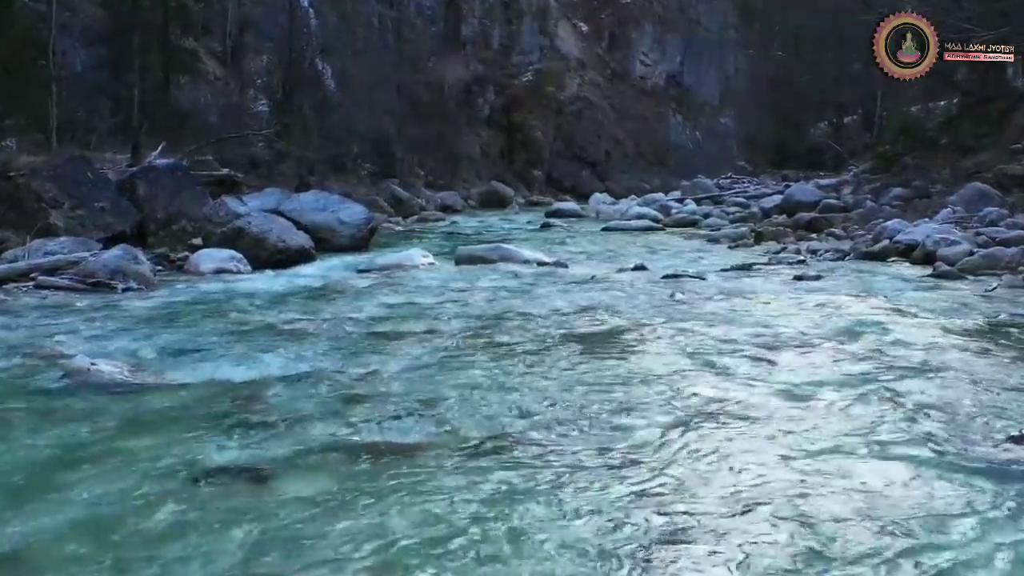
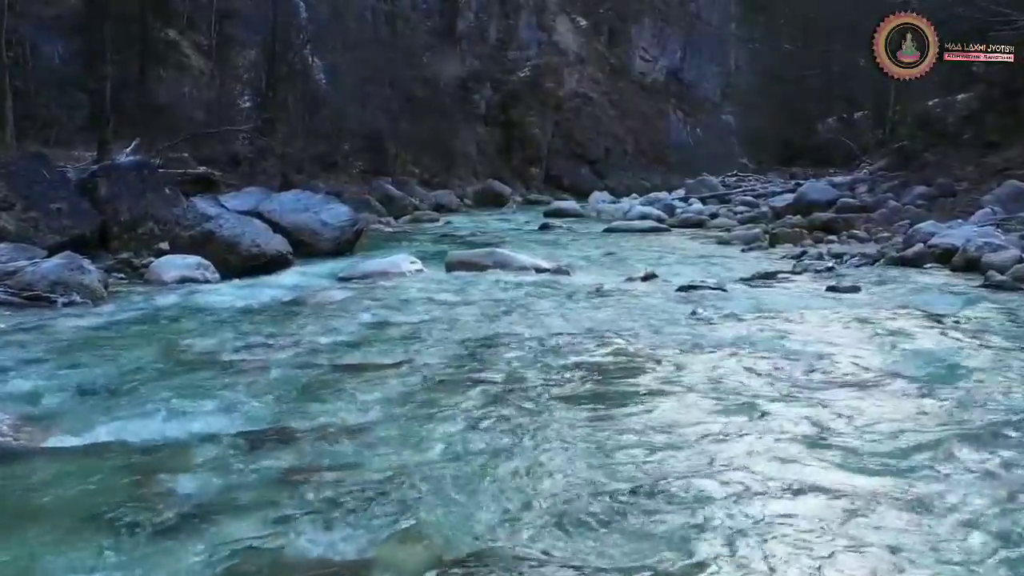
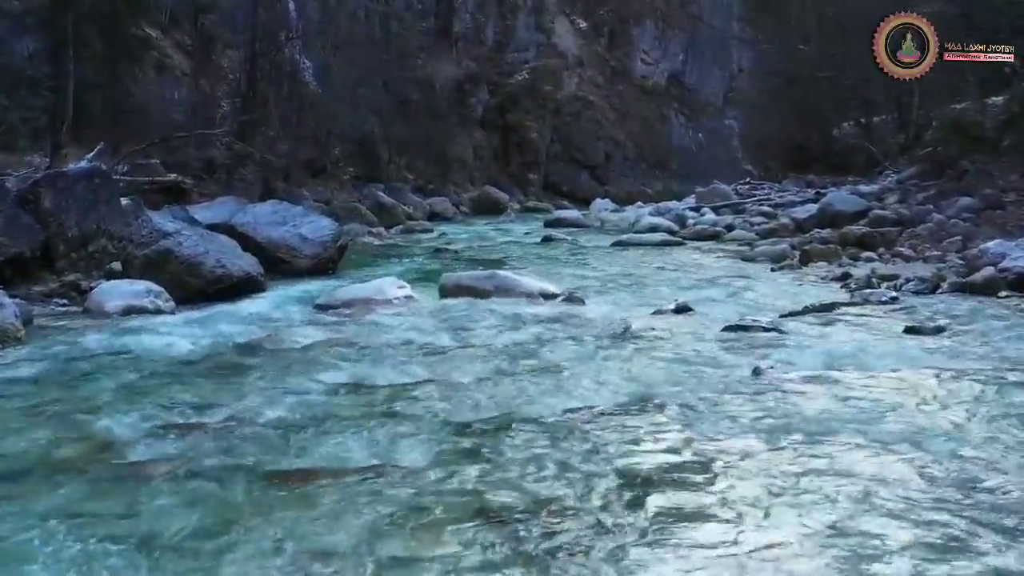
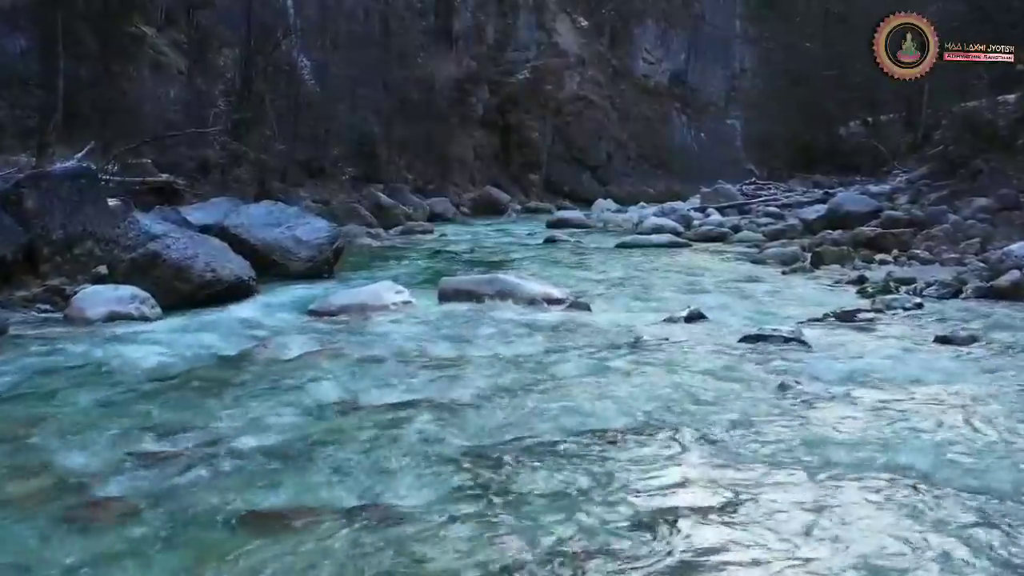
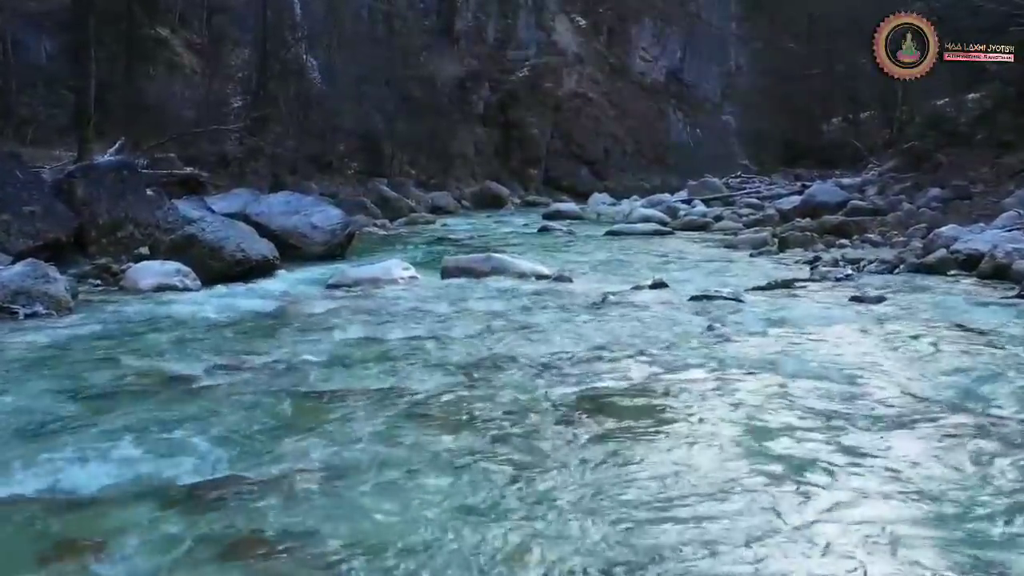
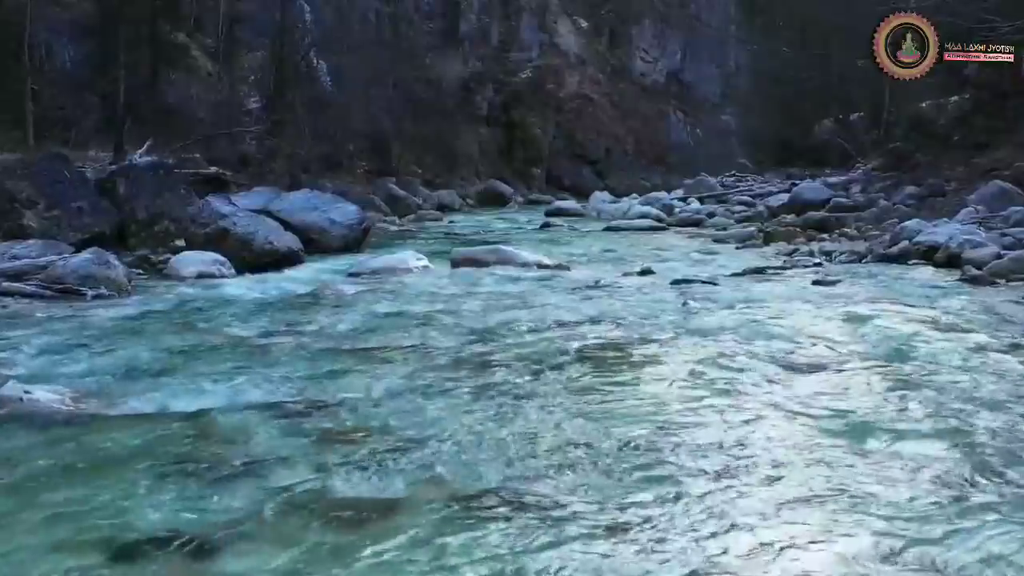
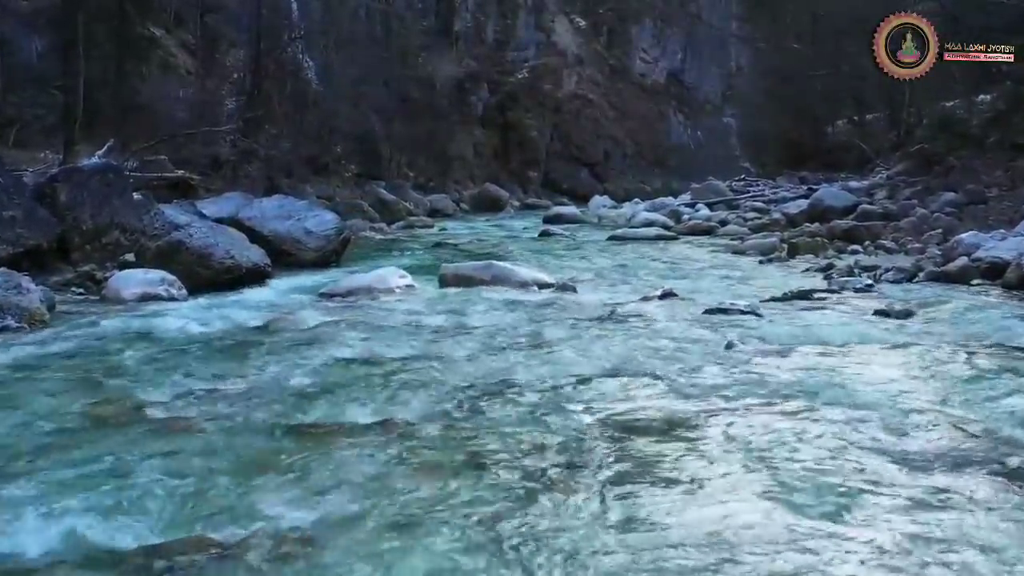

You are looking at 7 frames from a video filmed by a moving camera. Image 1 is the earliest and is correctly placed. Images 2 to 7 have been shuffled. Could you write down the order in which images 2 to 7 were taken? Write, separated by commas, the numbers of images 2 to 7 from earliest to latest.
6, 2, 5, 7, 3, 4
